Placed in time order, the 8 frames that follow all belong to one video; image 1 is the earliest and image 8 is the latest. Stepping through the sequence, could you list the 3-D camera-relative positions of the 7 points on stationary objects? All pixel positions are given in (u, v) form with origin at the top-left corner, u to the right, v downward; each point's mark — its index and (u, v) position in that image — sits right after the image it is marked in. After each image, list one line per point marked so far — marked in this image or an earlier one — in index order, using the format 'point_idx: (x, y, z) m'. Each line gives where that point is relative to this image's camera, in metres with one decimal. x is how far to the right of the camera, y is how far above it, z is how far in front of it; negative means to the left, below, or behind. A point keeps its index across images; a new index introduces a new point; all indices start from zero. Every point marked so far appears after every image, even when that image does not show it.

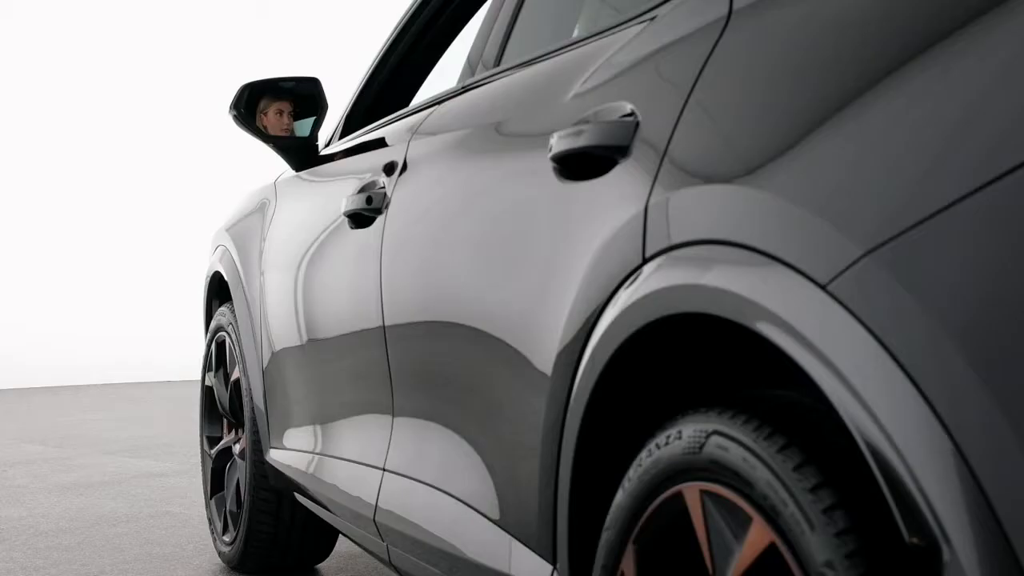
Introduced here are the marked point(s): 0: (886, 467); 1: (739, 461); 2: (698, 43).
0: (+0.3, -0.2, +1.0) m
1: (+0.2, -0.2, +1.1) m
2: (+0.2, +0.3, +1.3) m
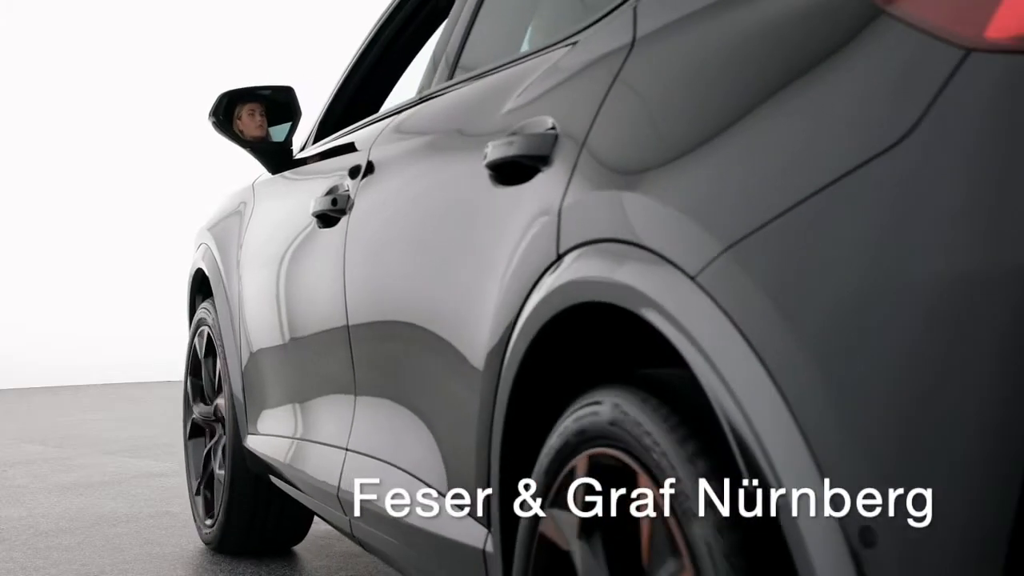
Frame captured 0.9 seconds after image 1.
0: (+0.2, -0.2, +1.1) m
1: (+0.1, -0.1, +1.3) m
2: (+0.1, +0.3, +1.5) m
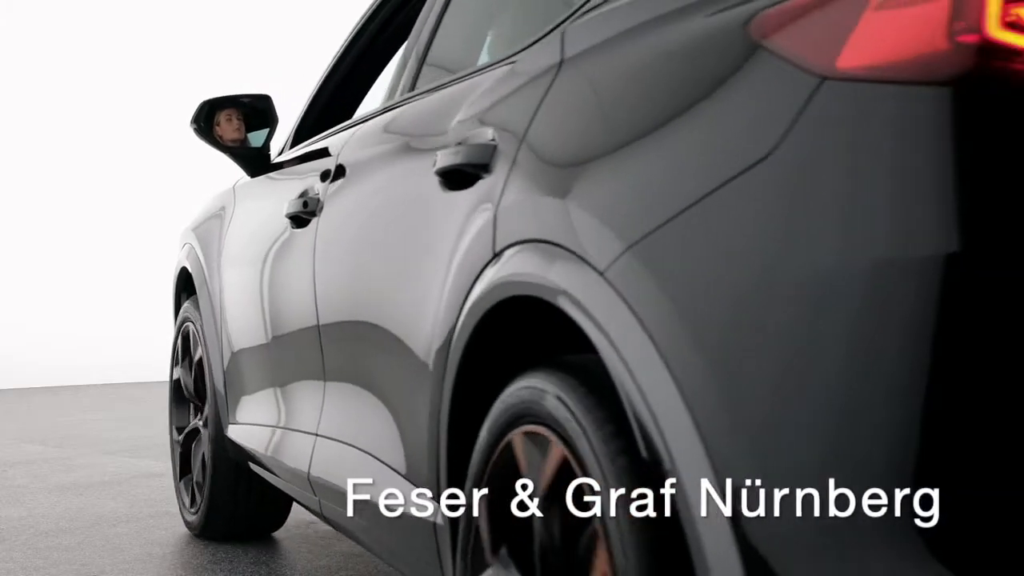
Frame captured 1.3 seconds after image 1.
0: (+0.1, -0.2, +1.3) m
1: (0.0, -0.1, +1.4) m
2: (0.0, +0.3, +1.6) m
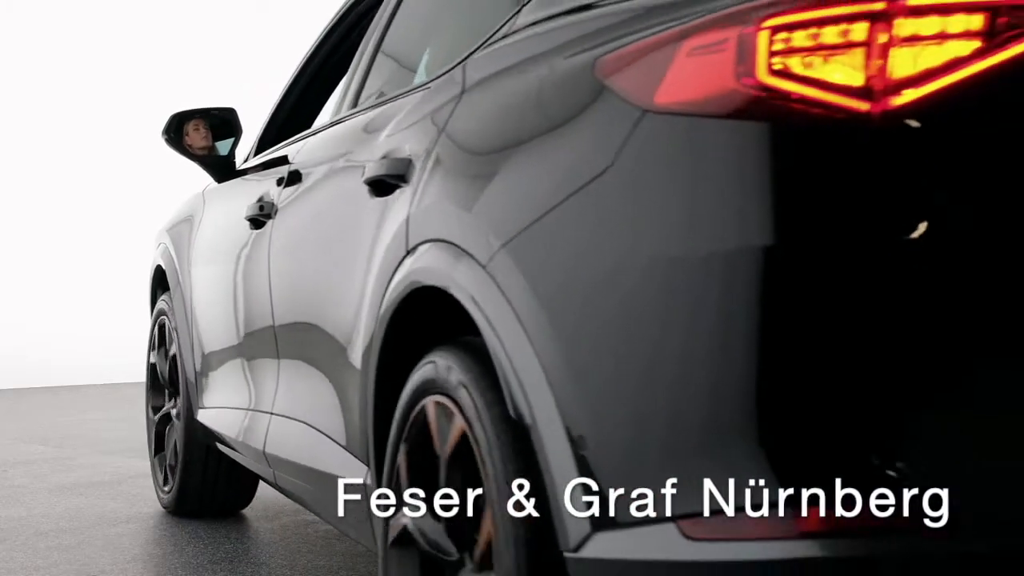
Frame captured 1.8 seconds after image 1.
0: (0.0, -0.2, +1.5) m
1: (-0.1, -0.1, +1.7) m
2: (-0.1, +0.3, +1.9) m
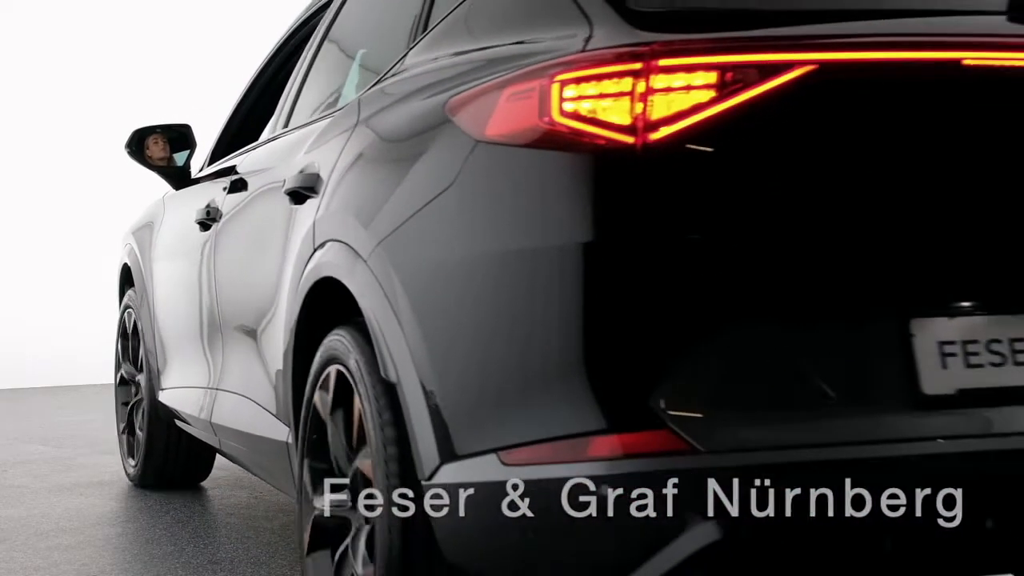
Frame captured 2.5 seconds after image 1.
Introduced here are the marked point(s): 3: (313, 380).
0: (-0.2, -0.1, +1.9) m
1: (-0.3, -0.1, +2.1) m
2: (-0.3, +0.3, +2.3) m
3: (-0.4, -0.2, +2.3) m
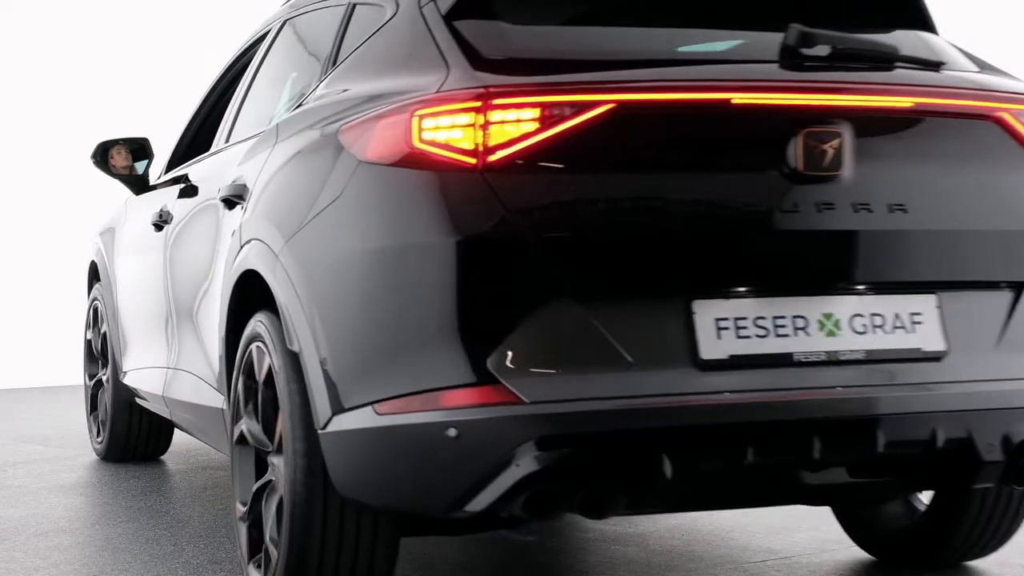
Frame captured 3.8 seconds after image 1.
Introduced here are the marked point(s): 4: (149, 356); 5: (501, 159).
0: (-0.4, -0.1, +2.4) m
1: (-0.5, -0.1, +2.6) m
2: (-0.5, +0.3, +2.7) m
3: (-0.6, -0.2, +2.8) m
4: (-1.1, -0.2, +3.7) m
5: (0.0, +0.2, +2.1) m
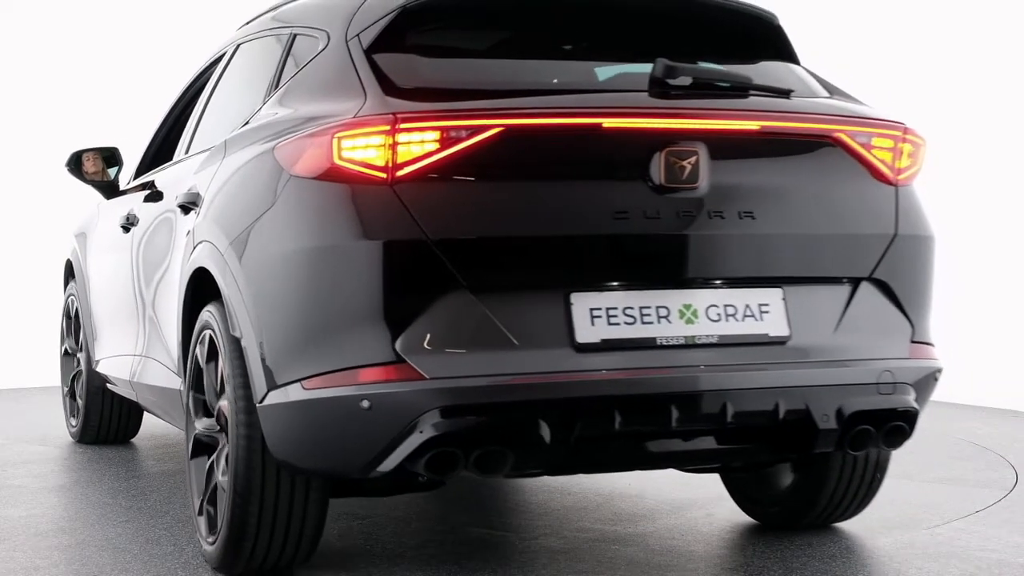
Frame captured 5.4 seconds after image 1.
0: (-0.6, -0.1, +2.8) m
1: (-0.7, -0.1, +3.0) m
2: (-0.8, +0.3, +3.1) m
3: (-0.8, -0.1, +3.2) m
4: (-1.3, -0.2, +4.1) m
5: (-0.2, +0.2, +2.5) m
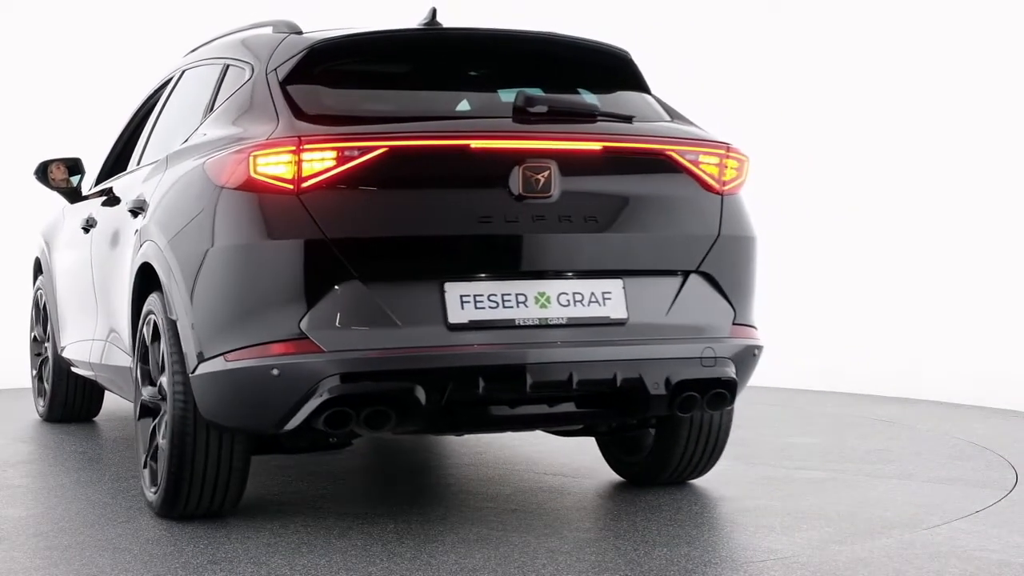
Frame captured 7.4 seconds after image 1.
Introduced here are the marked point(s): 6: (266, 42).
0: (-0.9, -0.1, +3.4) m
1: (-1.0, -0.1, +3.6) m
2: (-1.1, +0.3, +3.7) m
3: (-1.1, -0.1, +3.7) m
4: (-1.7, -0.2, +4.7) m
5: (-0.5, +0.3, +3.1) m
6: (-0.7, +0.7, +3.7) m
